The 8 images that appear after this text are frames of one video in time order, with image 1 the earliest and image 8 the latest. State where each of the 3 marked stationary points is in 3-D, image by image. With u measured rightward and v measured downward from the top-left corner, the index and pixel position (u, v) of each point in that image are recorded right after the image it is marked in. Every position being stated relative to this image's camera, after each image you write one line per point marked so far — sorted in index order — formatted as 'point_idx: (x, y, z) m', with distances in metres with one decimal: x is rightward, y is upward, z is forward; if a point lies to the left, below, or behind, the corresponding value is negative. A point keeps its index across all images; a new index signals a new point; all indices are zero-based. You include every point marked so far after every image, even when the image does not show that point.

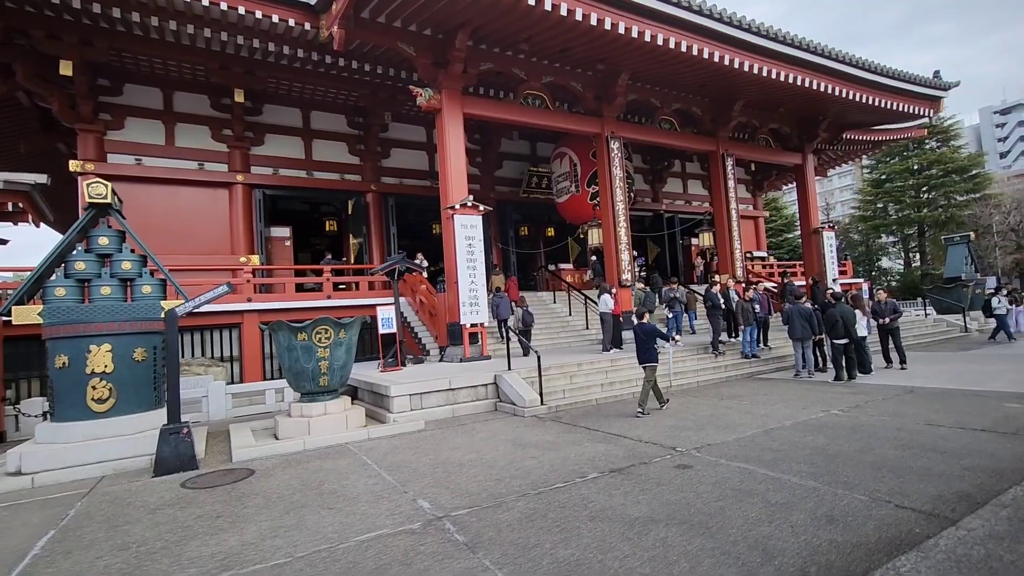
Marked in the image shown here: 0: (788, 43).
0: (+5.4, +4.8, +10.4) m
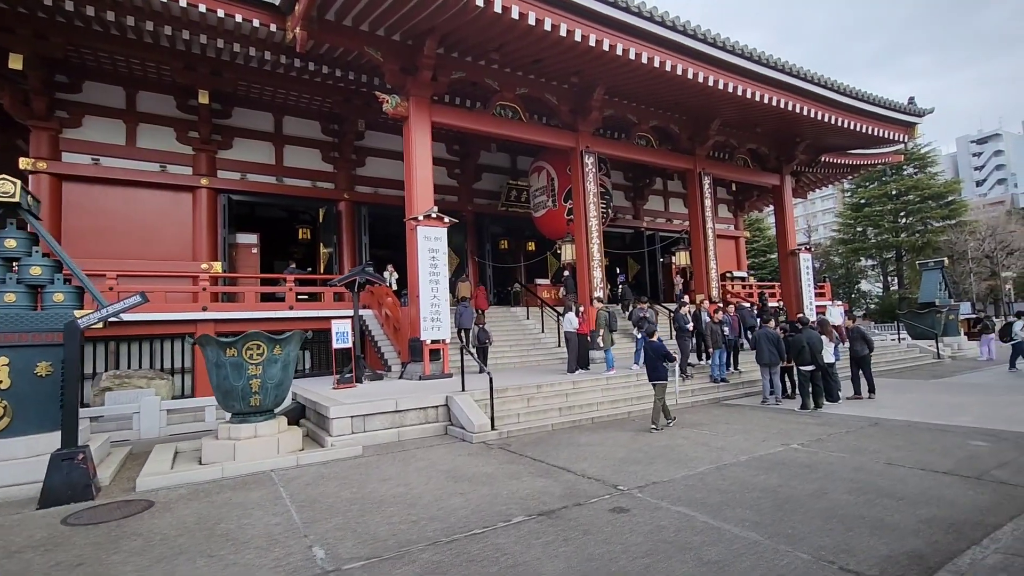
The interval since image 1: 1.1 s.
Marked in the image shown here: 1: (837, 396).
0: (+4.9, +4.4, +10.3) m
1: (+4.2, -1.4, +6.9) m
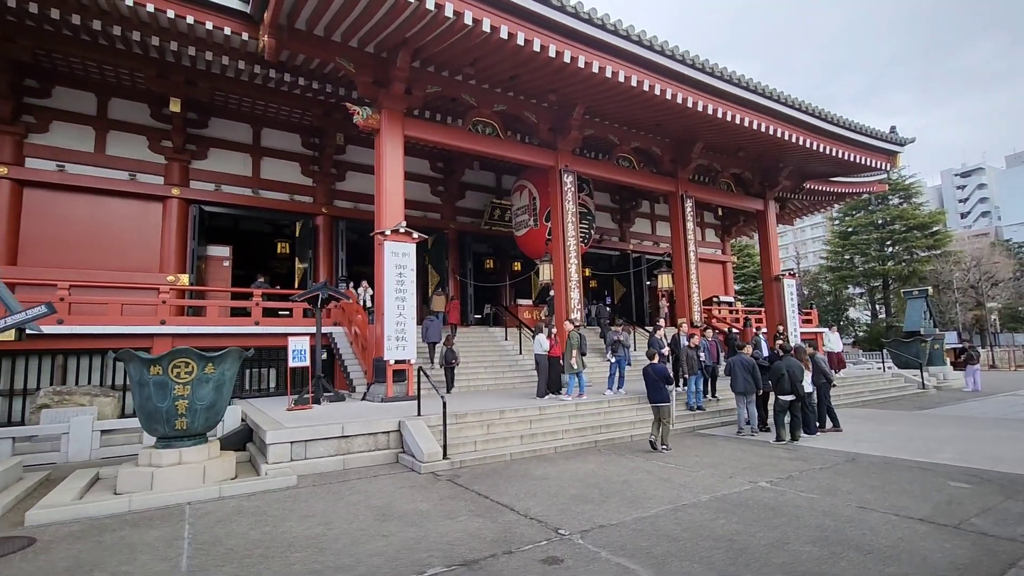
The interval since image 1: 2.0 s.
0: (+4.5, +3.9, +10.2) m
1: (+3.7, -1.7, +6.5) m
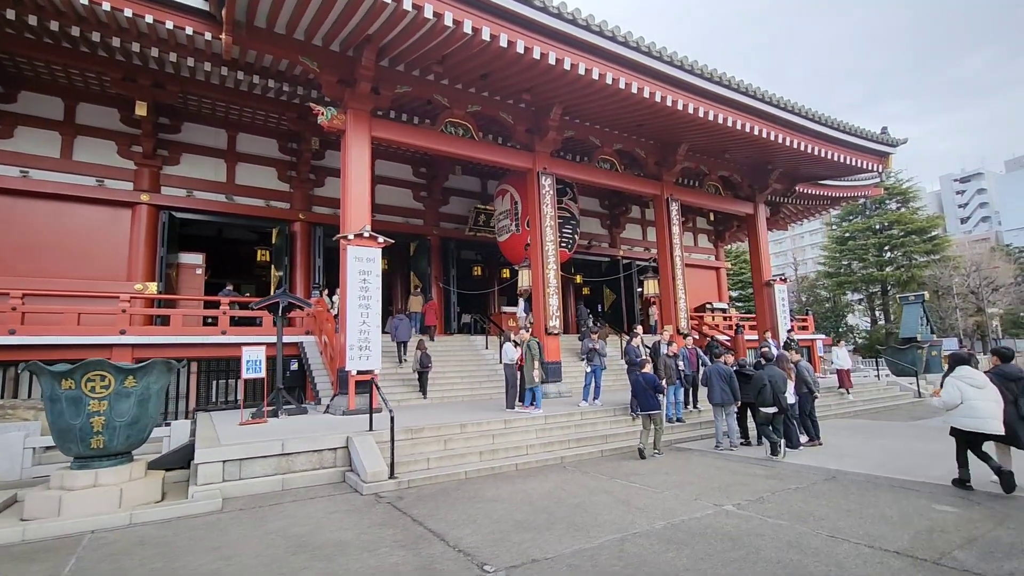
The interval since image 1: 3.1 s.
0: (+4.0, +3.8, +9.9) m
1: (+3.3, -1.8, +6.1) m
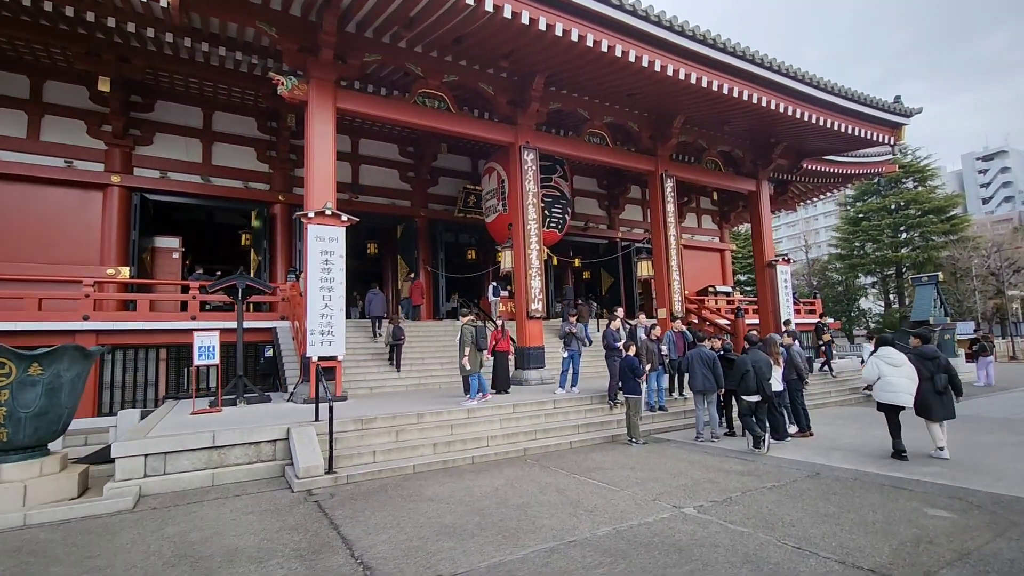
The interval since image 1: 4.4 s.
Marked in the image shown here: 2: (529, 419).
0: (+3.6, +4.2, +9.2) m
1: (+2.9, -1.5, +5.6) m
2: (+0.2, -1.5, +6.1) m
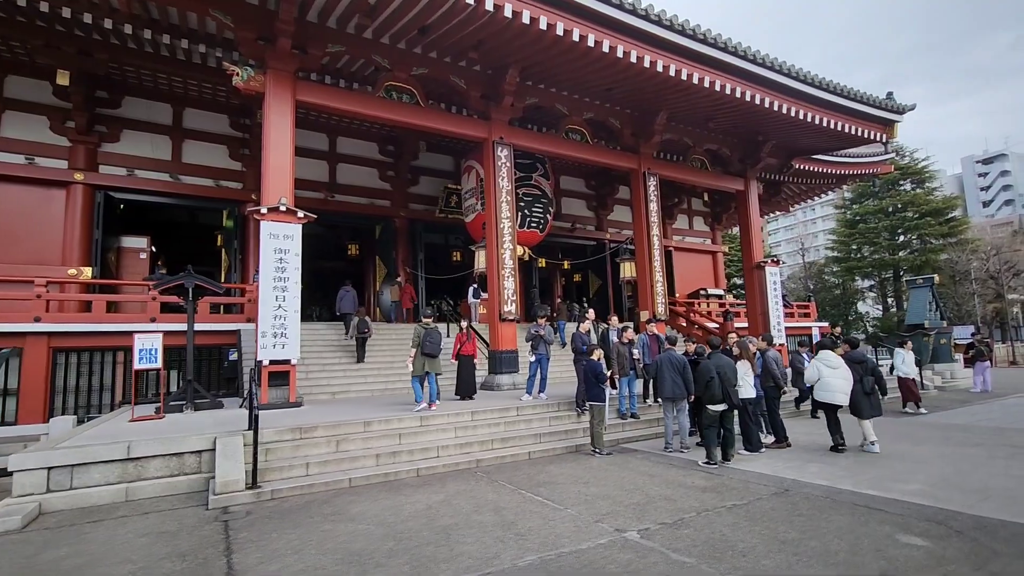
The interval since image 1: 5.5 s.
0: (+3.2, +4.2, +8.8) m
1: (+2.4, -1.5, +5.2) m
2: (-0.3, -1.5, +5.7) m
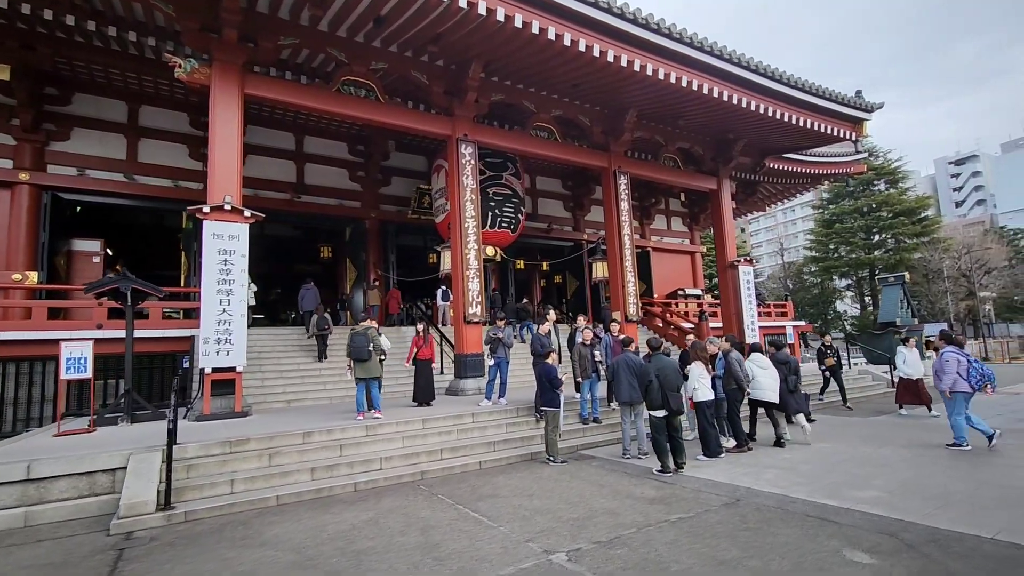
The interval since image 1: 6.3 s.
0: (+2.5, +4.2, +8.7) m
1: (+1.9, -1.5, +5.0) m
2: (-0.8, -1.5, +5.4) m
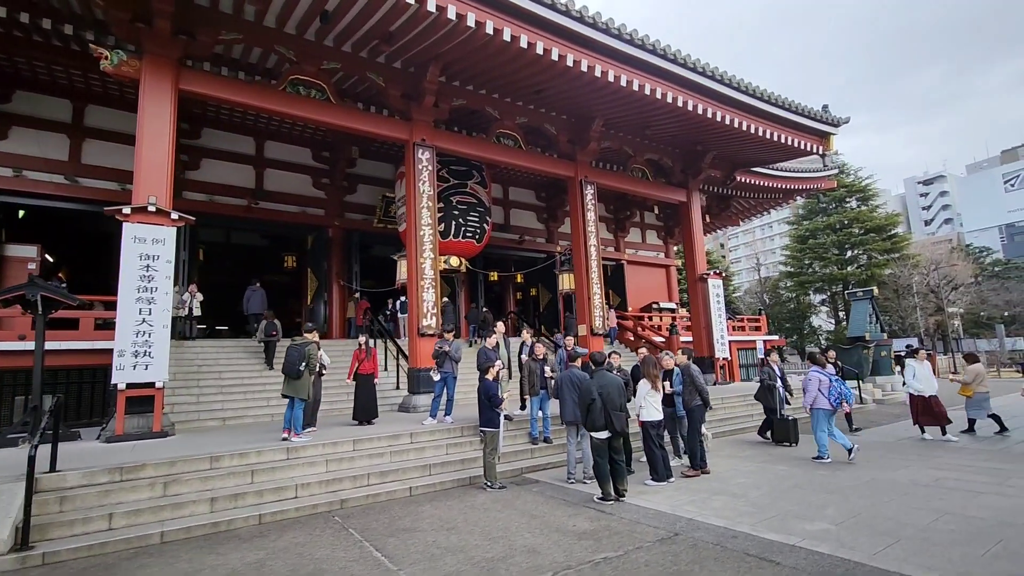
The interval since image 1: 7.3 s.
0: (+1.9, +4.0, +8.4) m
1: (+1.4, -1.6, +4.6) m
2: (-1.4, -1.6, +5.0) m
